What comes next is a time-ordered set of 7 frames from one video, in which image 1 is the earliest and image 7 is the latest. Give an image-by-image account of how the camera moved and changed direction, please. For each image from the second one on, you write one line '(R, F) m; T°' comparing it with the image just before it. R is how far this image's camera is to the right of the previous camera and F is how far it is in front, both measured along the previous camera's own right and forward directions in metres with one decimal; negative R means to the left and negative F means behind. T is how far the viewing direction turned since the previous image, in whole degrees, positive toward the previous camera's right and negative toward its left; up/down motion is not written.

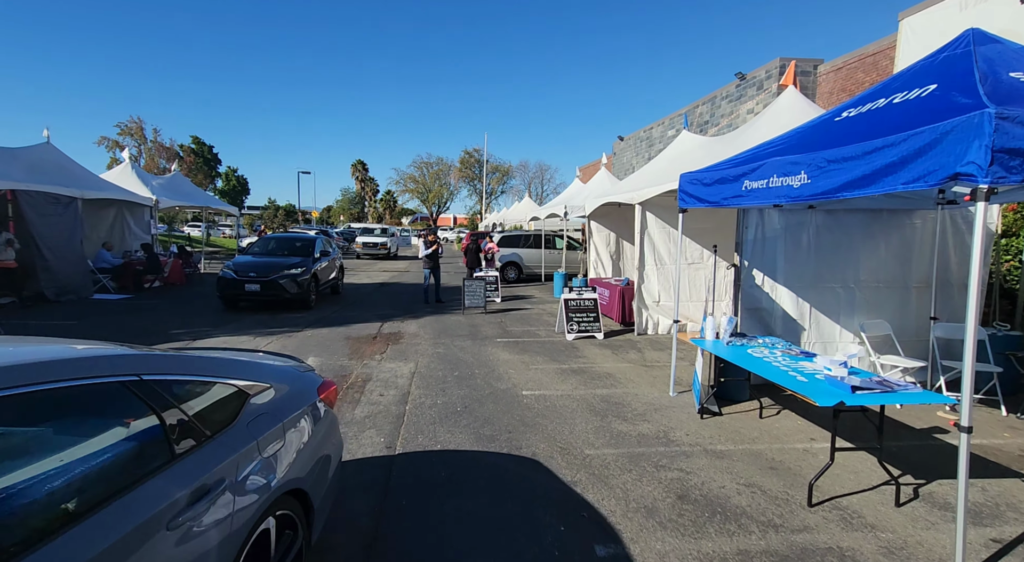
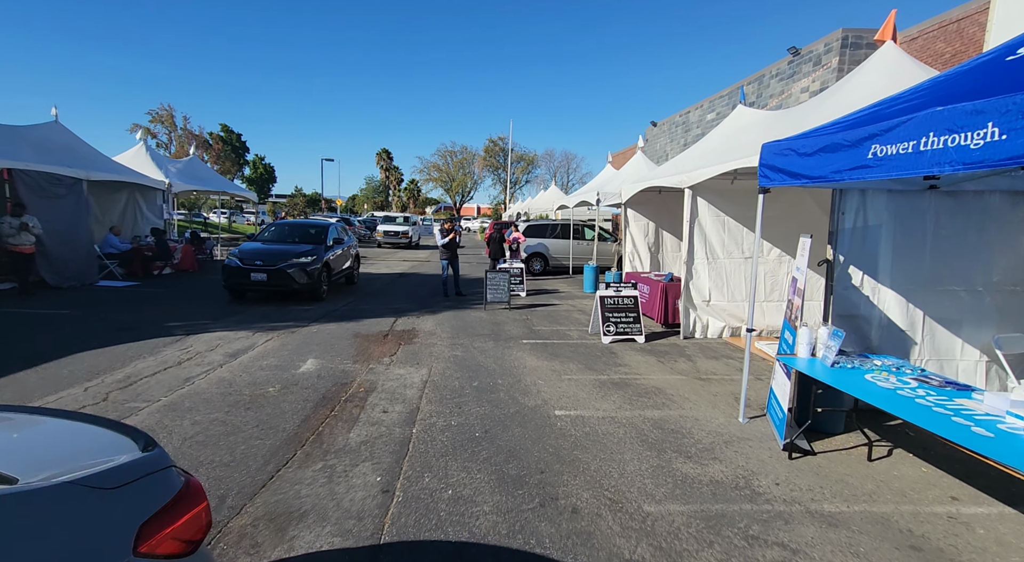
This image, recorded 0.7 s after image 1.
(-0.1, +1.1) m; -2°
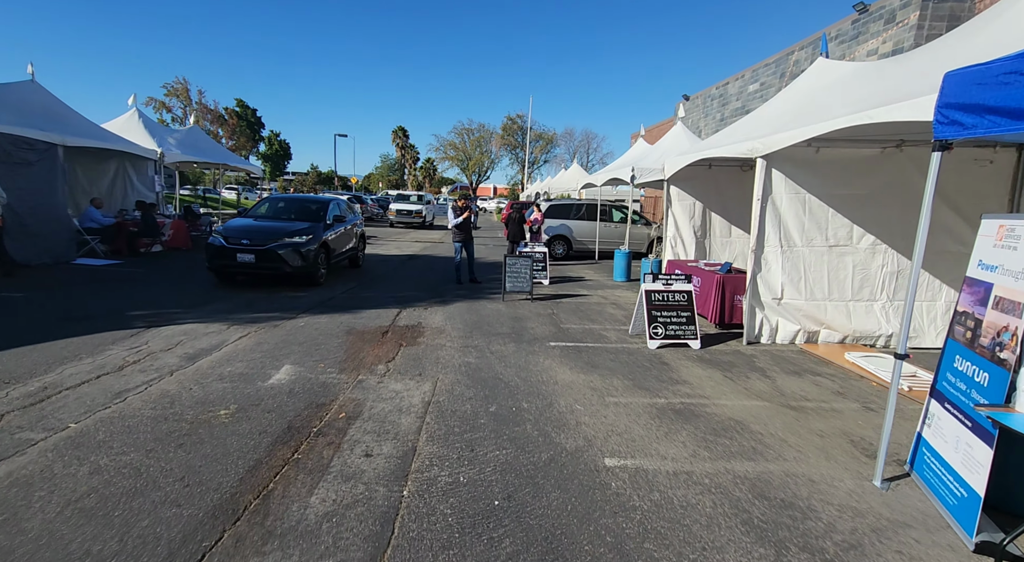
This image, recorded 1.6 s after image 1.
(-0.1, +1.5) m; -2°
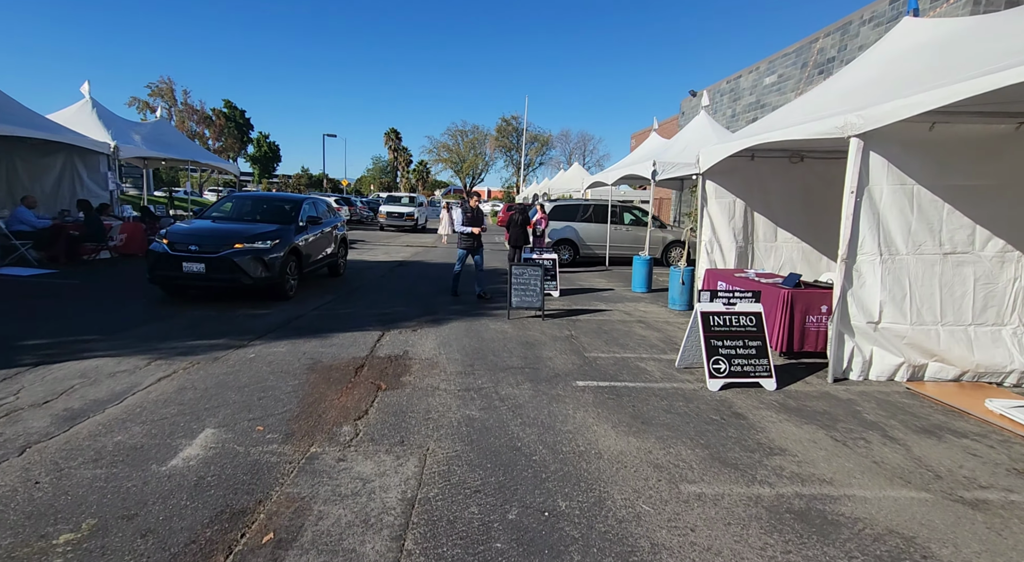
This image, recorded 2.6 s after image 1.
(-0.2, +1.6) m; +1°
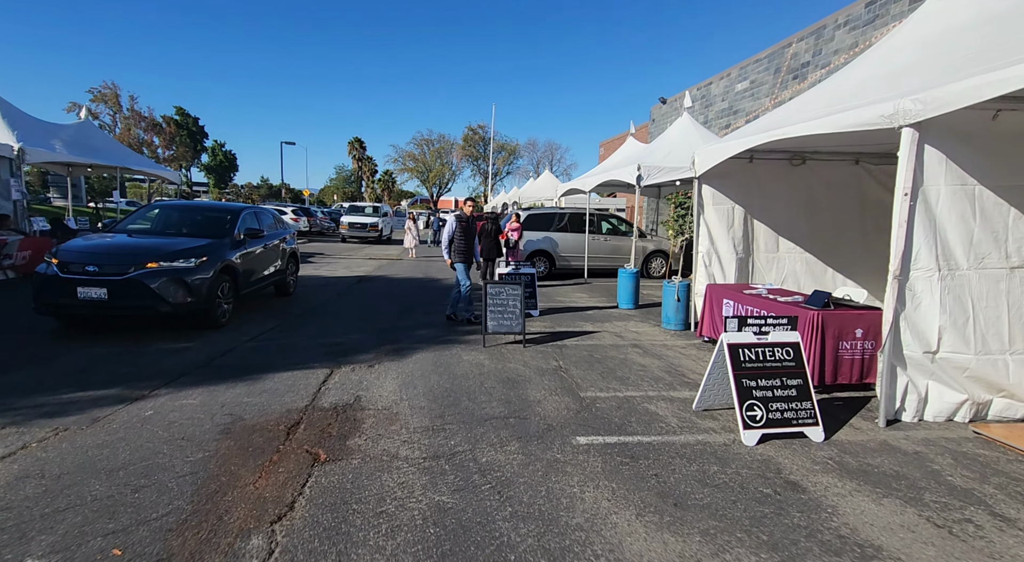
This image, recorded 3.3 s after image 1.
(-0.1, +1.1) m; +3°
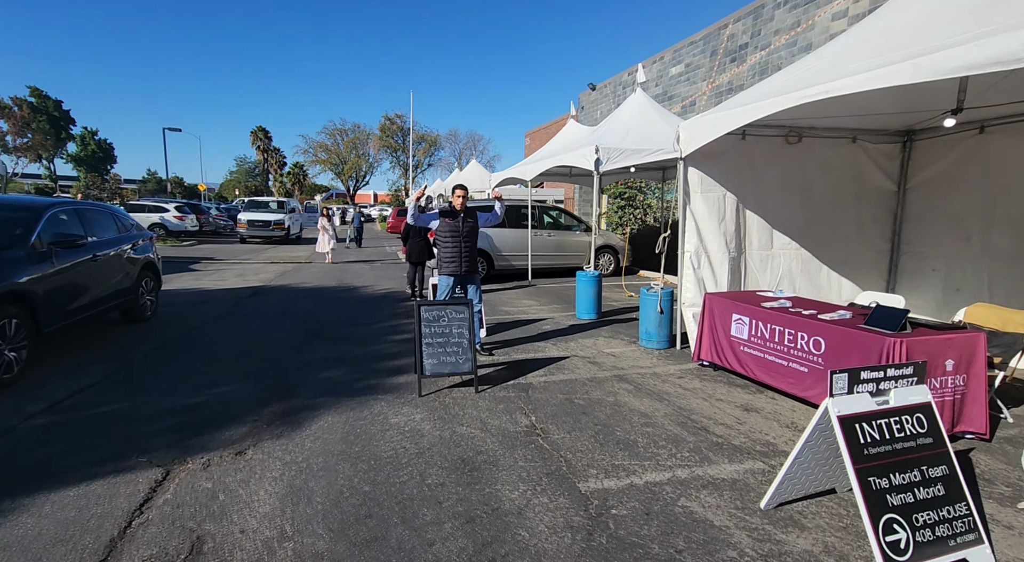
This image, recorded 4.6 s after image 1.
(-0.2, +1.9) m; +8°
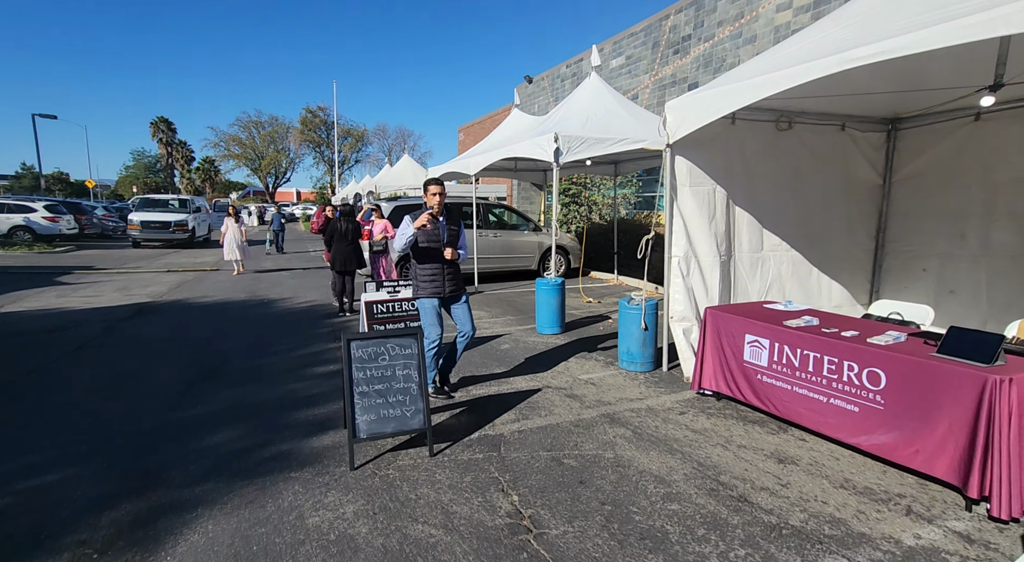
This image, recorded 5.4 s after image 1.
(-0.2, +1.2) m; +7°
